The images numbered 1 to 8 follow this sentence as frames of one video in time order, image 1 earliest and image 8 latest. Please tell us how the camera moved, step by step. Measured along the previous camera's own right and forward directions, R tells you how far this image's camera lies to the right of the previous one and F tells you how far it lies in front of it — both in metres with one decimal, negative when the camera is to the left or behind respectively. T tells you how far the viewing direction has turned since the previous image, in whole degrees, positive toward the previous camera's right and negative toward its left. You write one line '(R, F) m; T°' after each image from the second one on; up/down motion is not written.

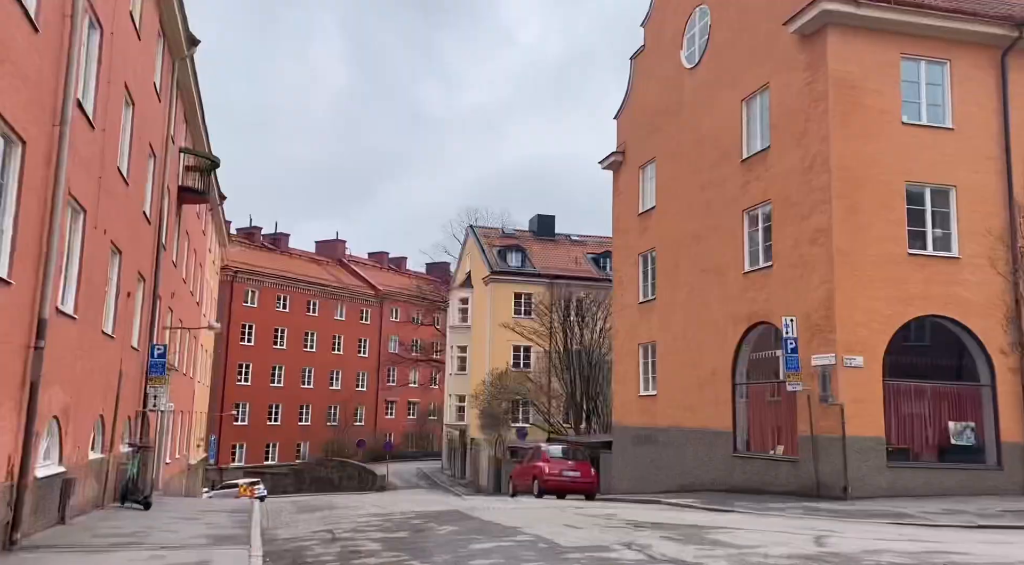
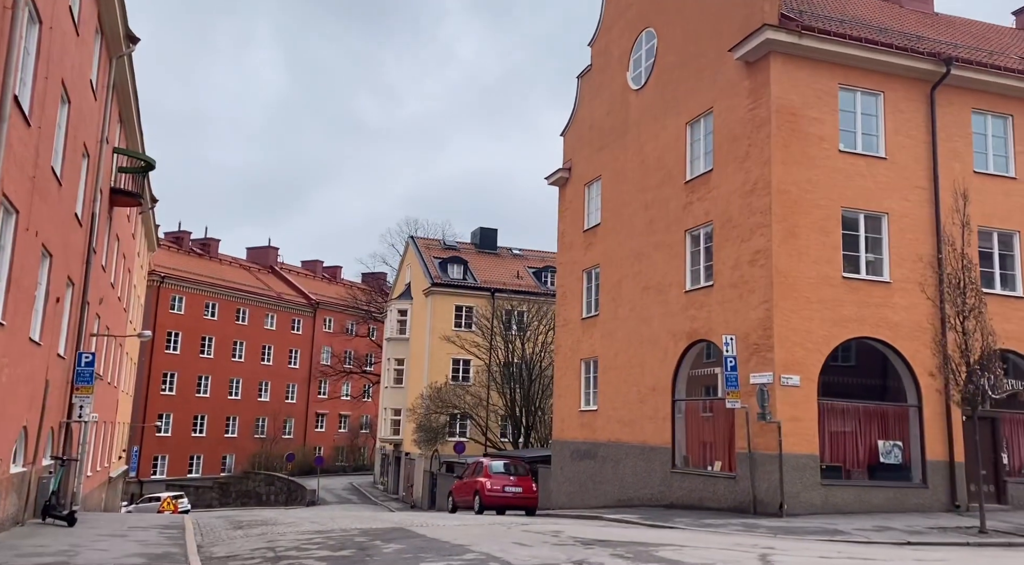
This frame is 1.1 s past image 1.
(-0.3, +0.1) m; +5°
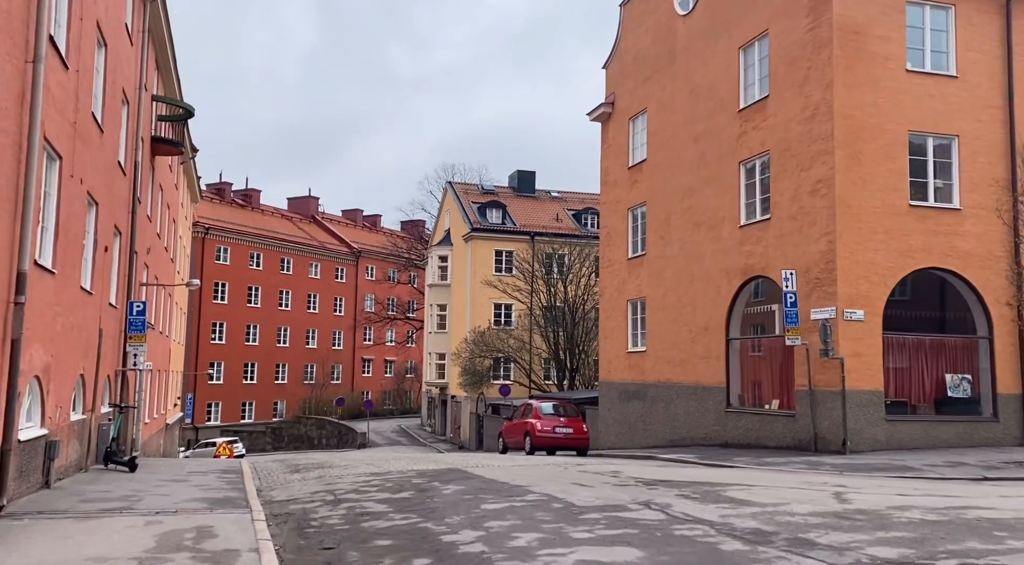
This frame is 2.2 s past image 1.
(-0.2, +0.5) m; -3°
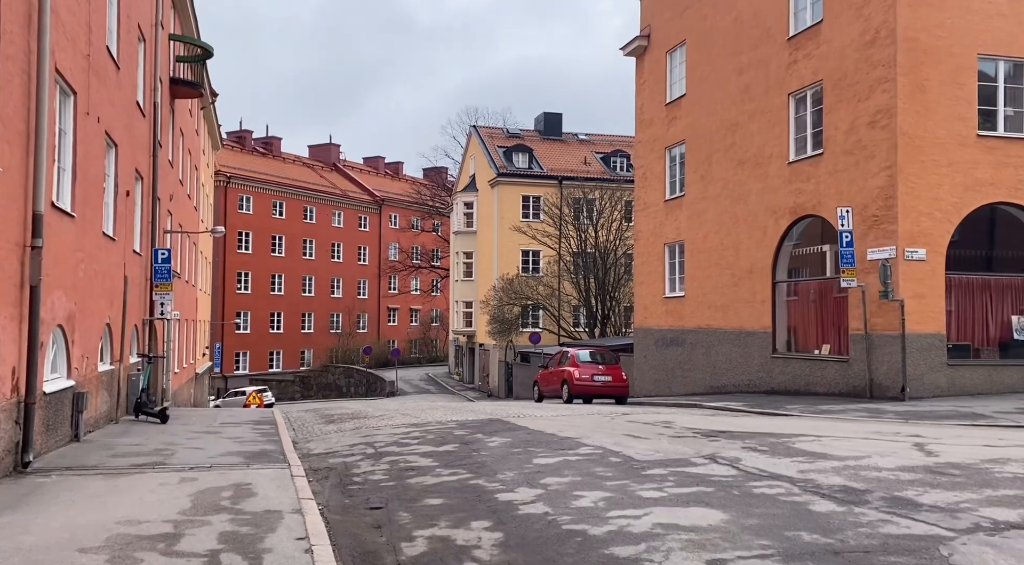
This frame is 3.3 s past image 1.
(-0.3, +0.8) m; -1°
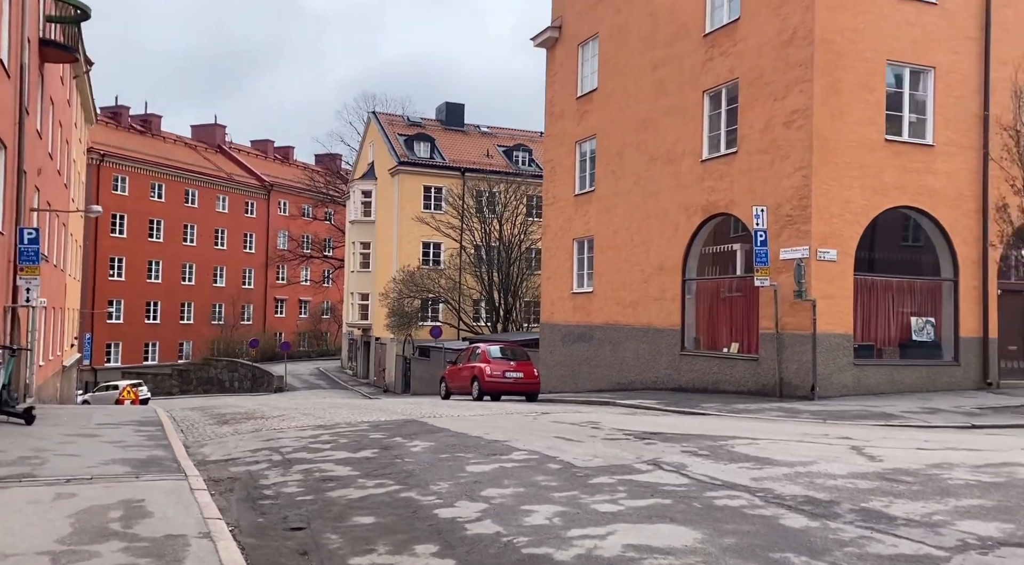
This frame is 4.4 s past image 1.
(-0.5, +0.8) m; +7°
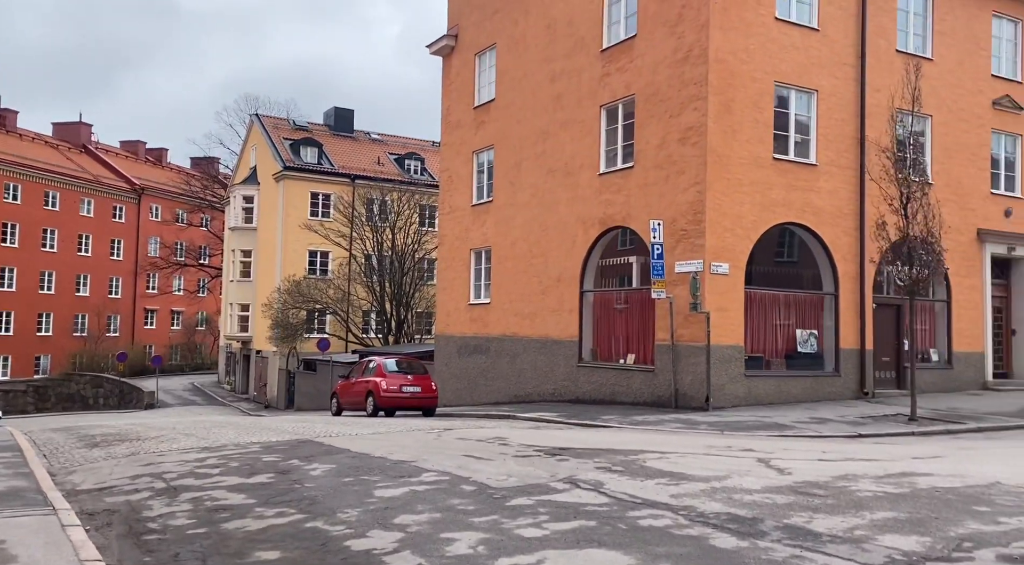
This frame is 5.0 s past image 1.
(-0.3, +0.3) m; +8°
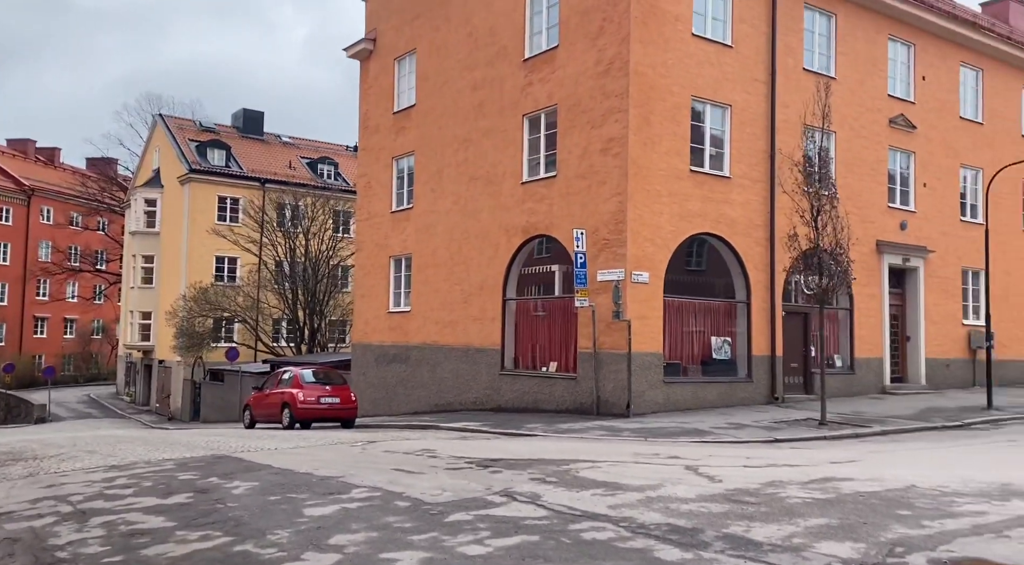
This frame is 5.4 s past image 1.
(-0.3, +0.1) m; +6°
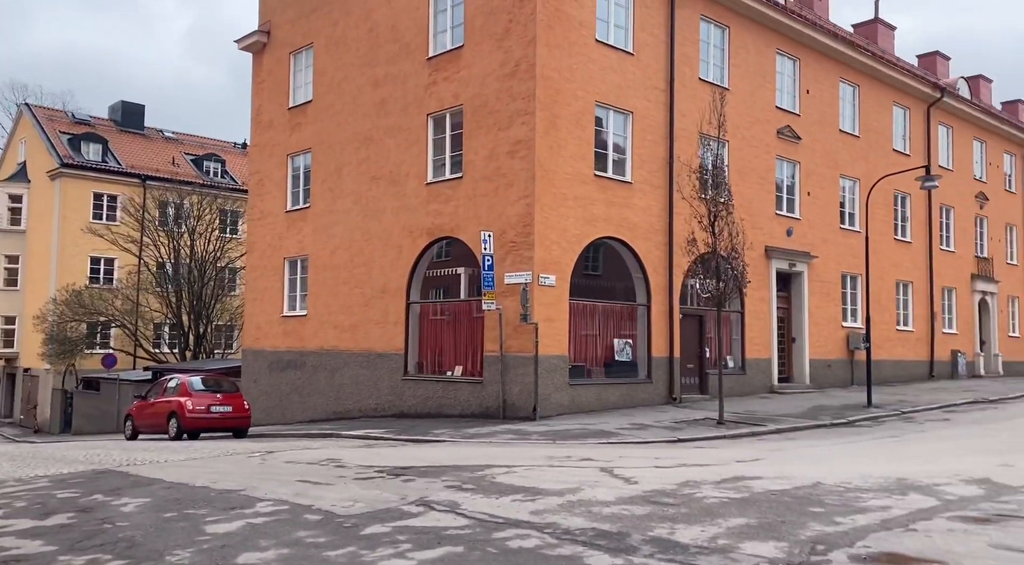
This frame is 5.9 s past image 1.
(-0.3, +0.3) m; +7°
